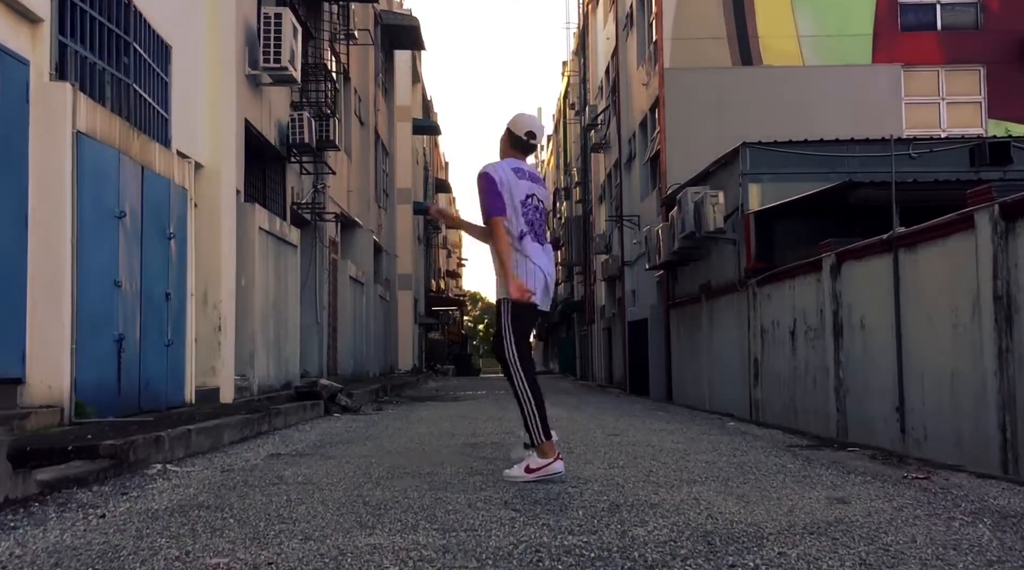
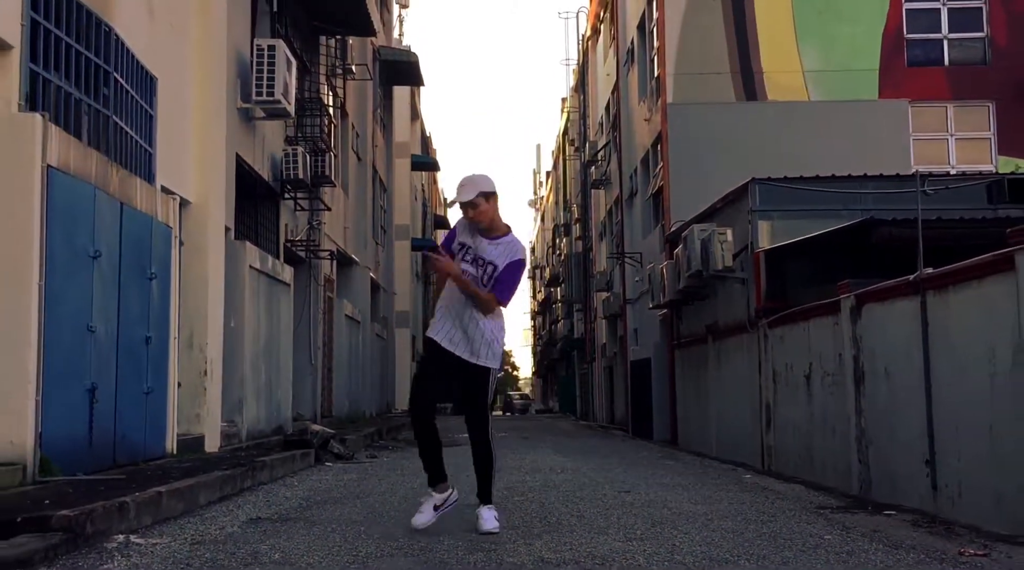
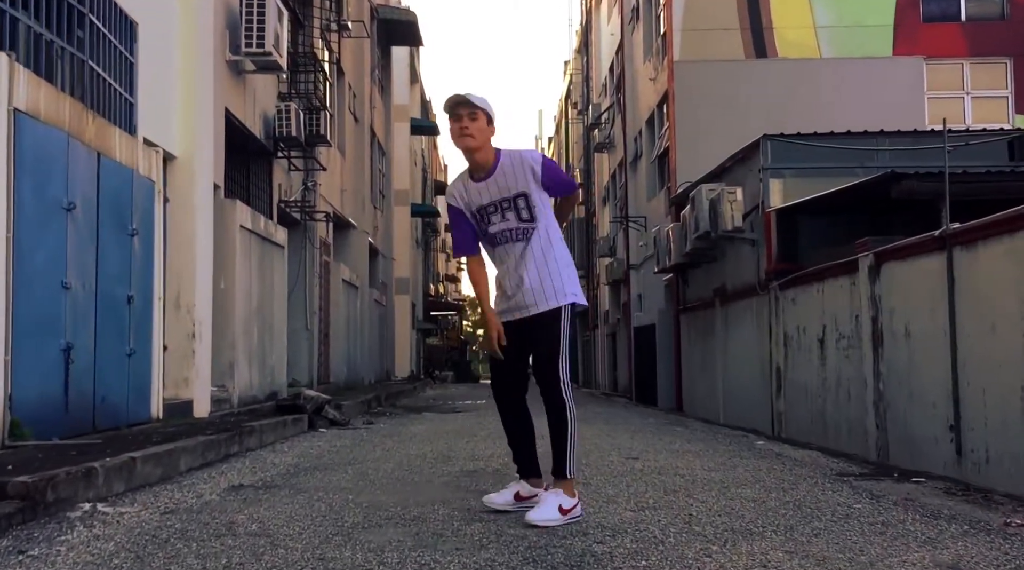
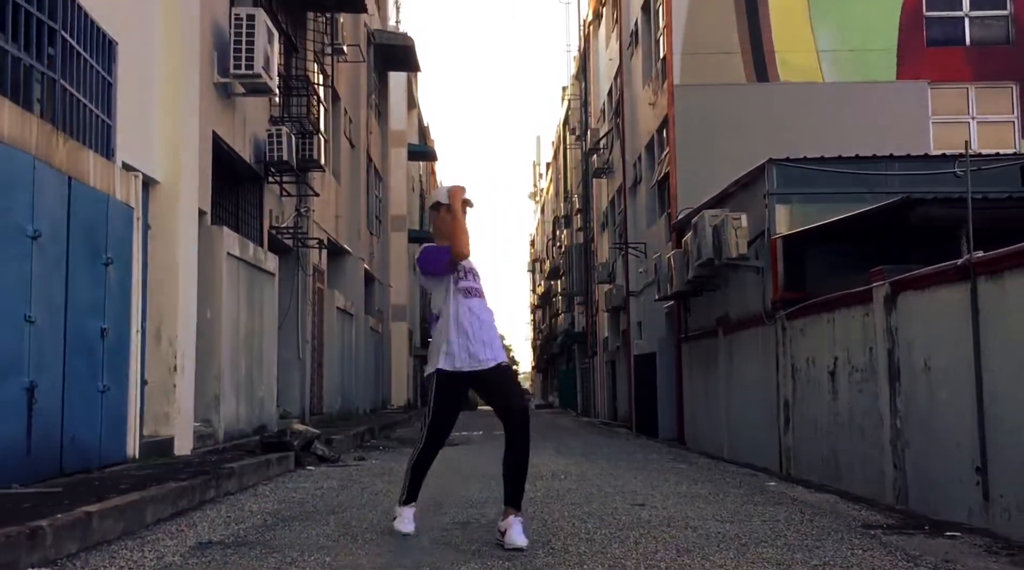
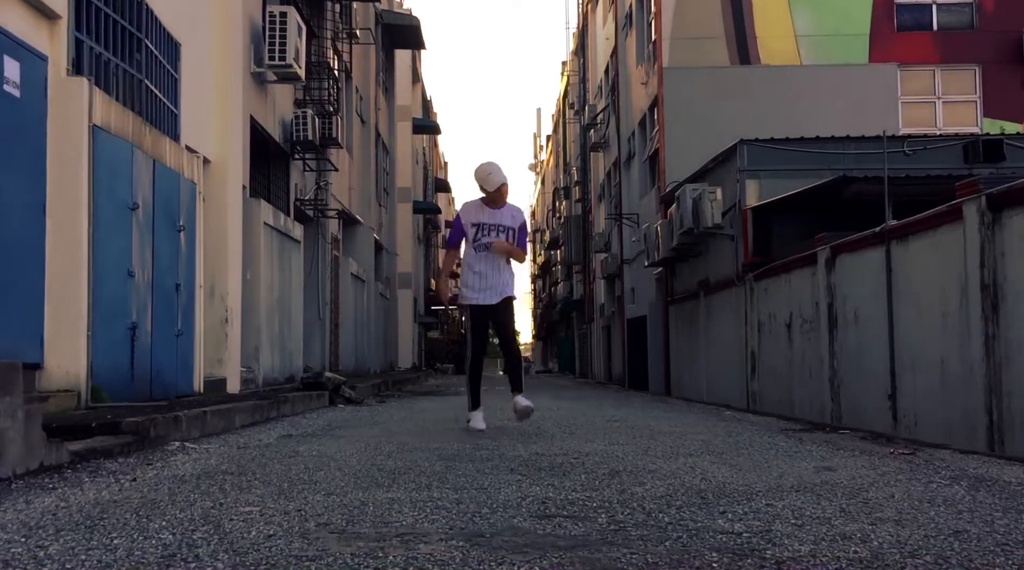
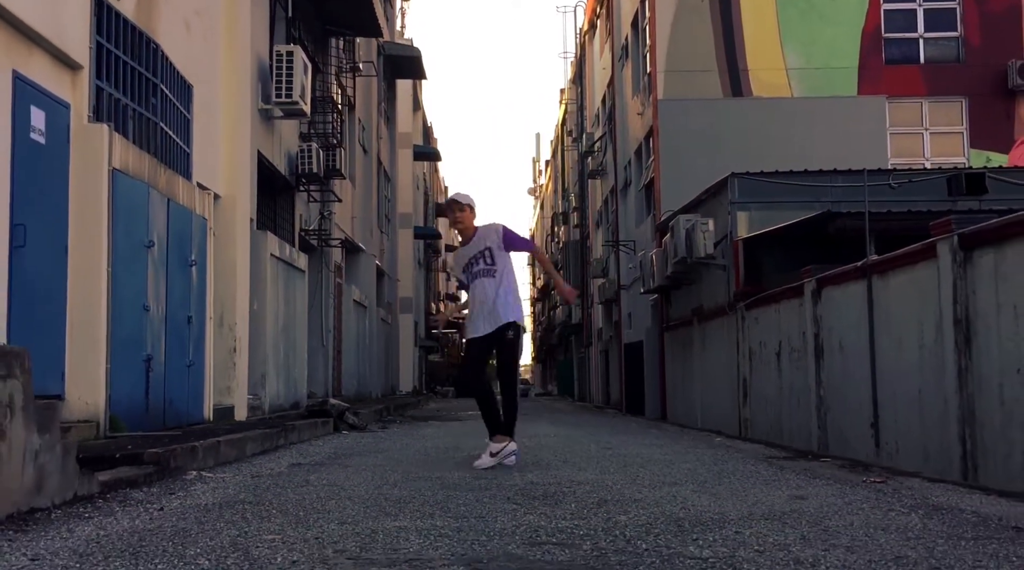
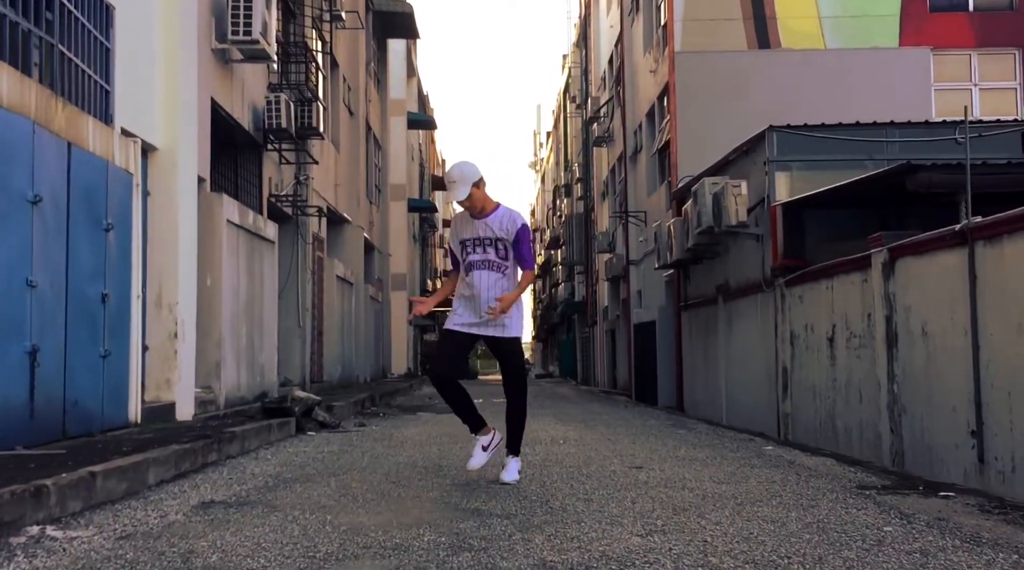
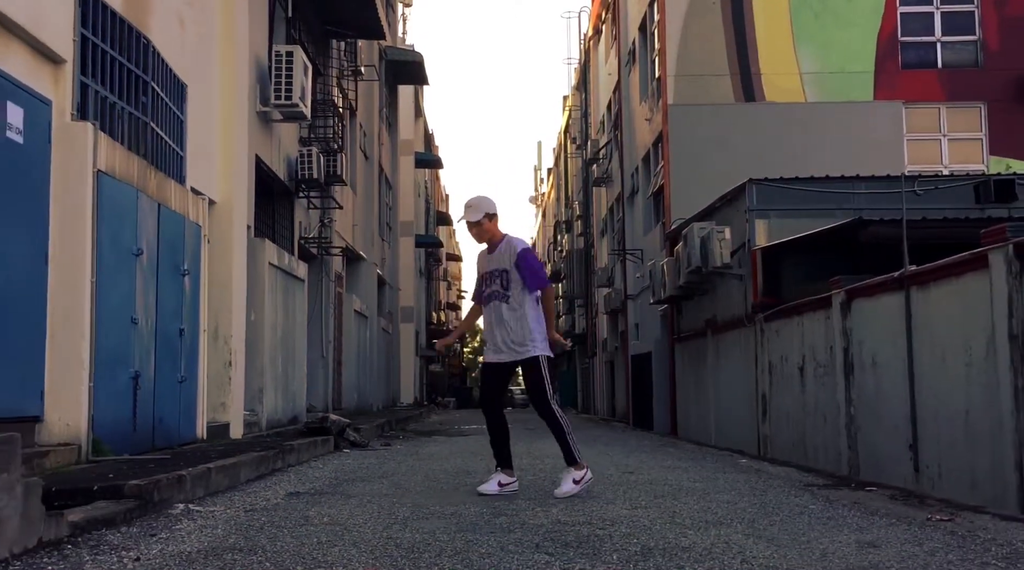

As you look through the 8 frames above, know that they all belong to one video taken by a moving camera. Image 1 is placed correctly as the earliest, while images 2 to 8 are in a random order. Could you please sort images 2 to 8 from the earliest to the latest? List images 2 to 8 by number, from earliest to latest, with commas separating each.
3, 2, 6, 5, 7, 4, 8
